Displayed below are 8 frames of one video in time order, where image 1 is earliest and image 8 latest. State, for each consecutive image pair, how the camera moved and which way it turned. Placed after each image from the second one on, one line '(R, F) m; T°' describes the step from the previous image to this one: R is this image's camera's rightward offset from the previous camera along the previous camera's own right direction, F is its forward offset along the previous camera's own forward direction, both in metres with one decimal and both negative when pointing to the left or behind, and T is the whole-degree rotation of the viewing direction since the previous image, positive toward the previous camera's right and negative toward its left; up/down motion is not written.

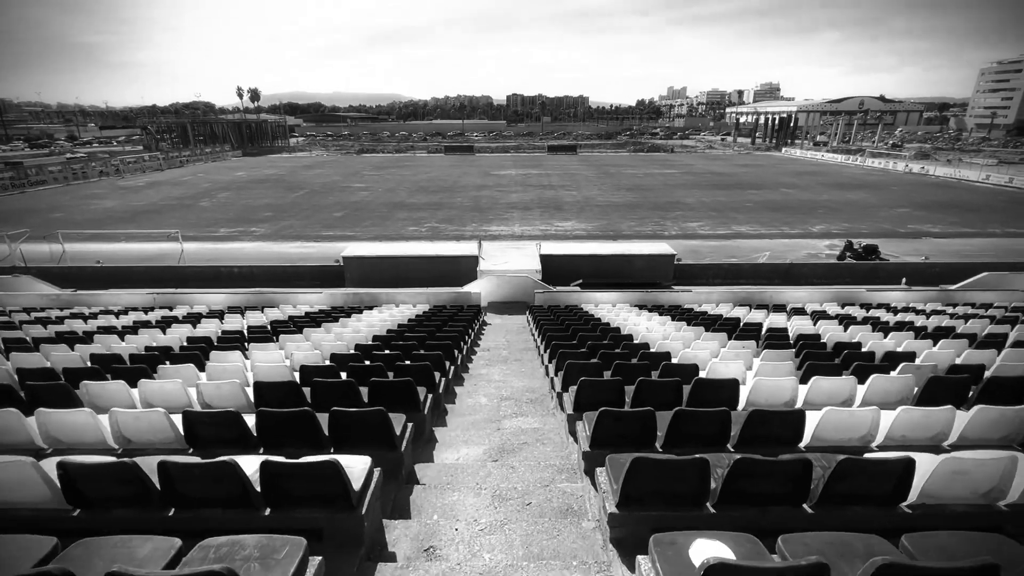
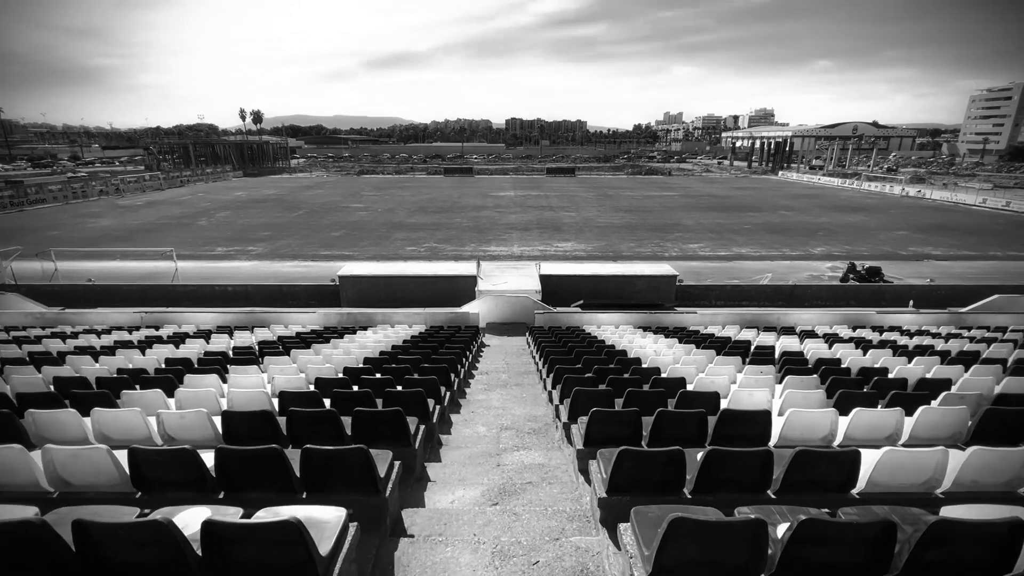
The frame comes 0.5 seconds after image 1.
(0.0, +0.4) m; 0°
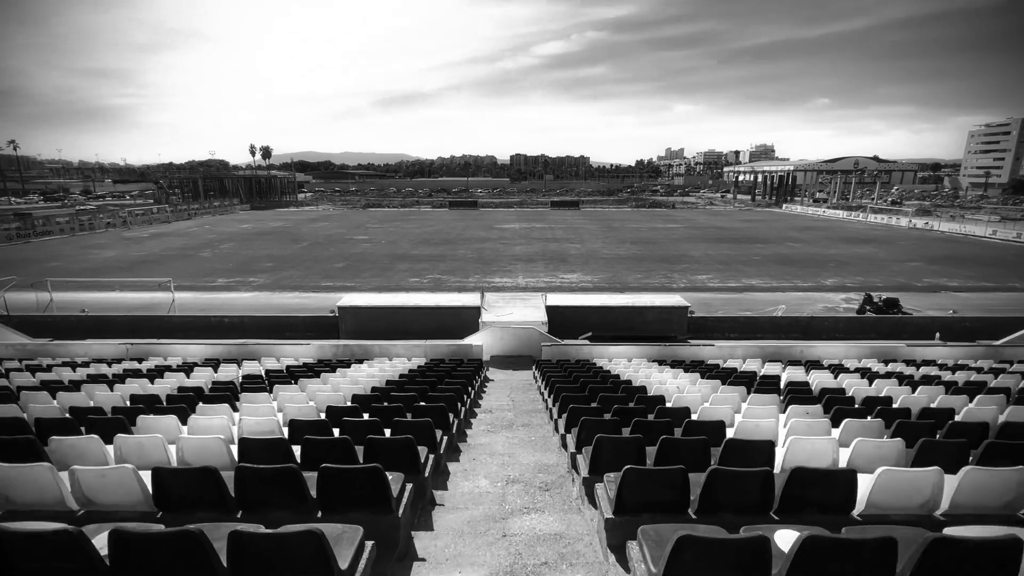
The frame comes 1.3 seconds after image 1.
(0.0, +0.6) m; 0°
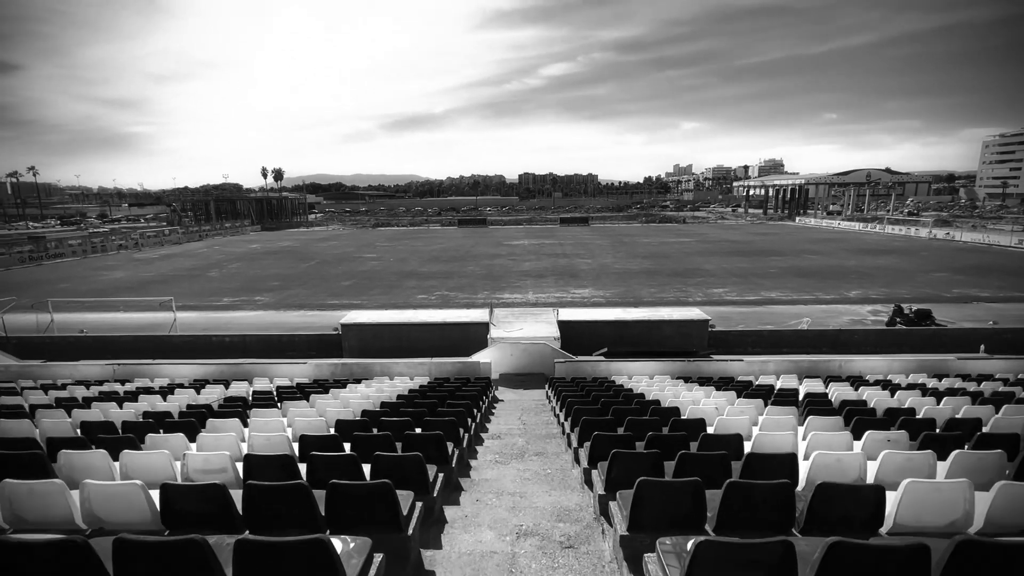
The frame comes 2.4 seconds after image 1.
(0.0, +0.8) m; -1°
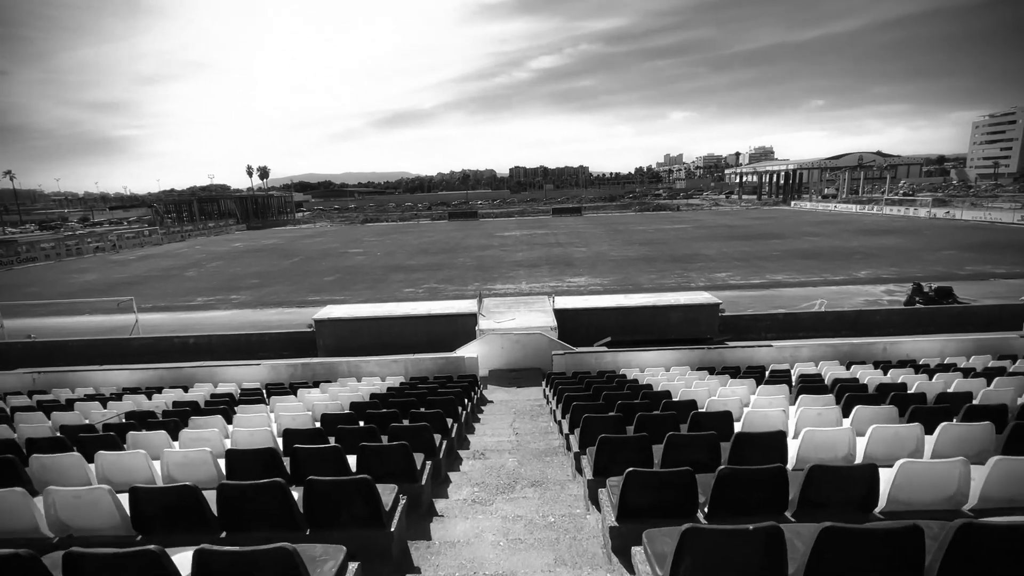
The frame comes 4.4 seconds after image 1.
(+0.1, +1.6) m; +1°
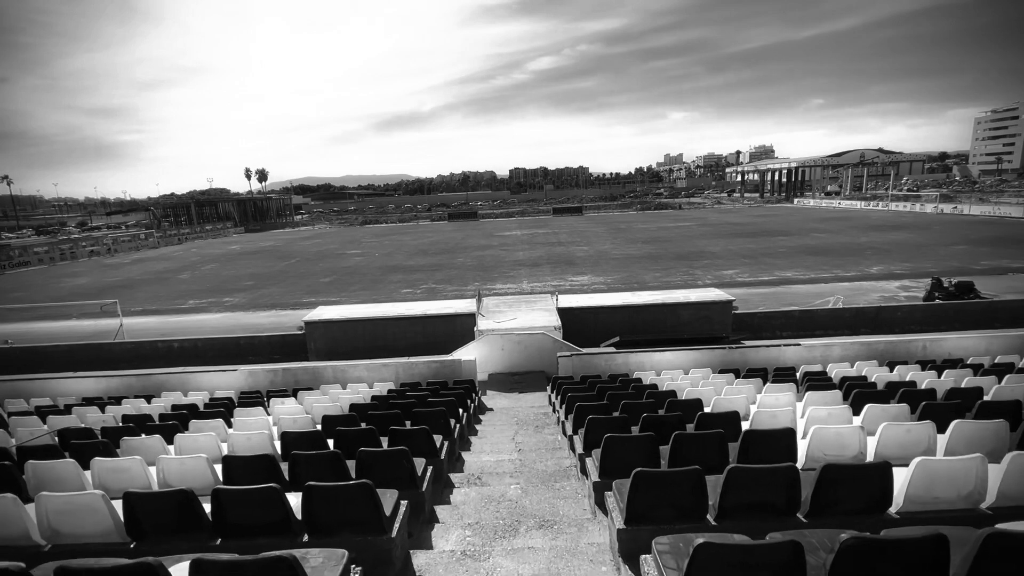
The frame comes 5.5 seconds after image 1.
(0.0, +0.8) m; 0°
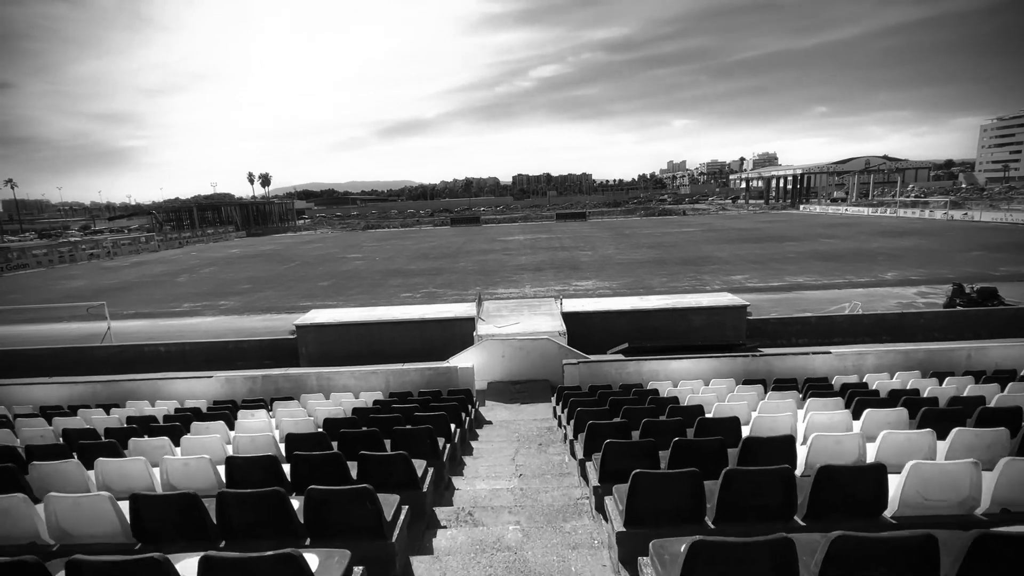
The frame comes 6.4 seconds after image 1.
(0.0, +0.7) m; 0°
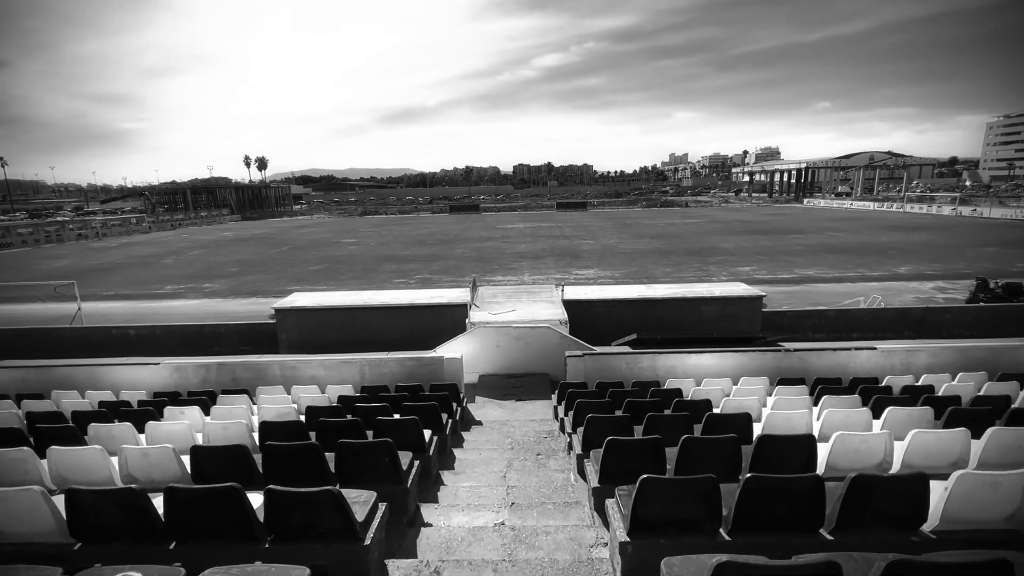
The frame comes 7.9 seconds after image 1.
(0.0, +1.1) m; 0°
